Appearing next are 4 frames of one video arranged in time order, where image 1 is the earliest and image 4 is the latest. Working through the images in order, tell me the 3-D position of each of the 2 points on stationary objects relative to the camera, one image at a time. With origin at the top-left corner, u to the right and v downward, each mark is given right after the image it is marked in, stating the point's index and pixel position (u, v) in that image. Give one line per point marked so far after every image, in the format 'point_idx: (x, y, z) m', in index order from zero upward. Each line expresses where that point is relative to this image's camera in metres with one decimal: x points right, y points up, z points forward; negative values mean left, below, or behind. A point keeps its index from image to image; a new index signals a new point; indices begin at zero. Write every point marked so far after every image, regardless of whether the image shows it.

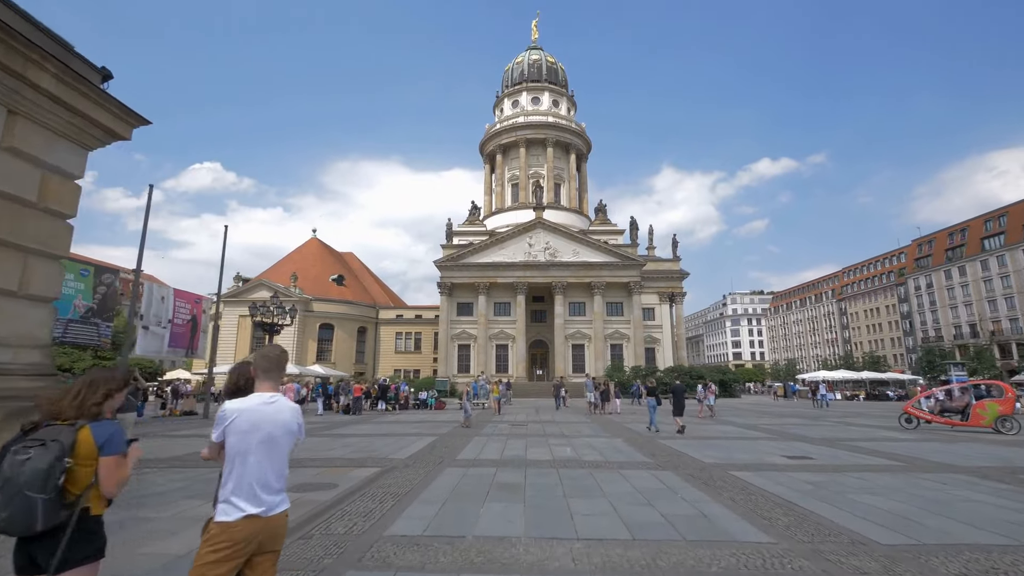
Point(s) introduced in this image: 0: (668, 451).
0: (+3.5, -3.6, +11.2) m
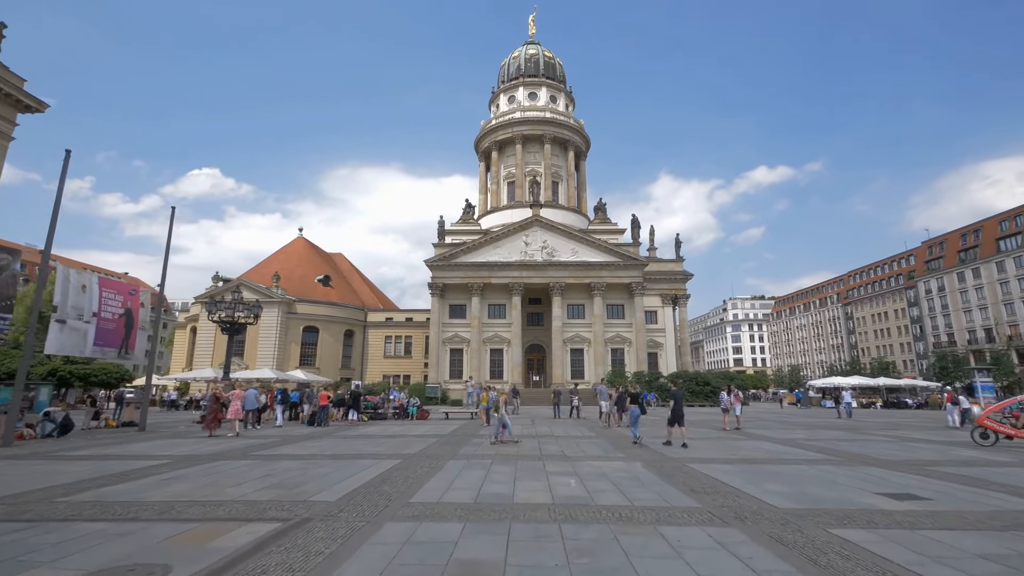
0: (+3.2, -3.1, +7.9) m
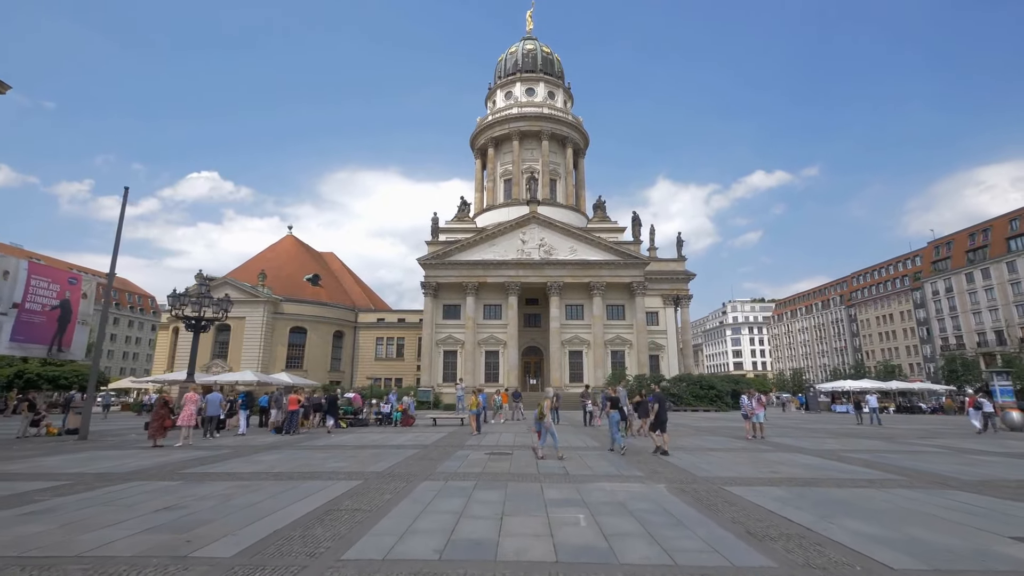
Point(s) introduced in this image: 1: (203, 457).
0: (+3.0, -2.7, +5.7) m
1: (-7.6, -4.2, +12.5) m
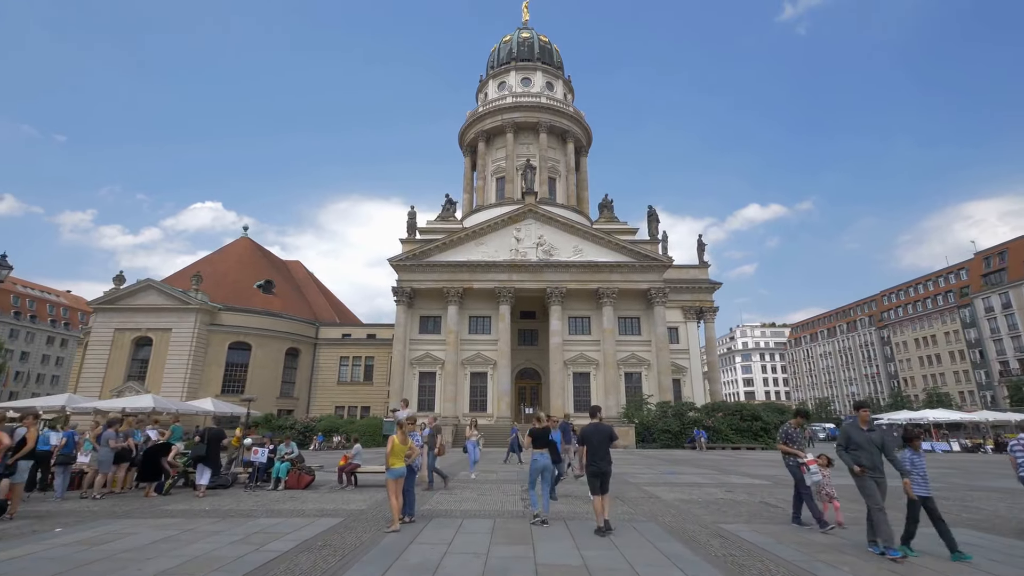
0: (+2.8, -0.4, -4.4) m
1: (-8.0, -2.2, +2.2) m
